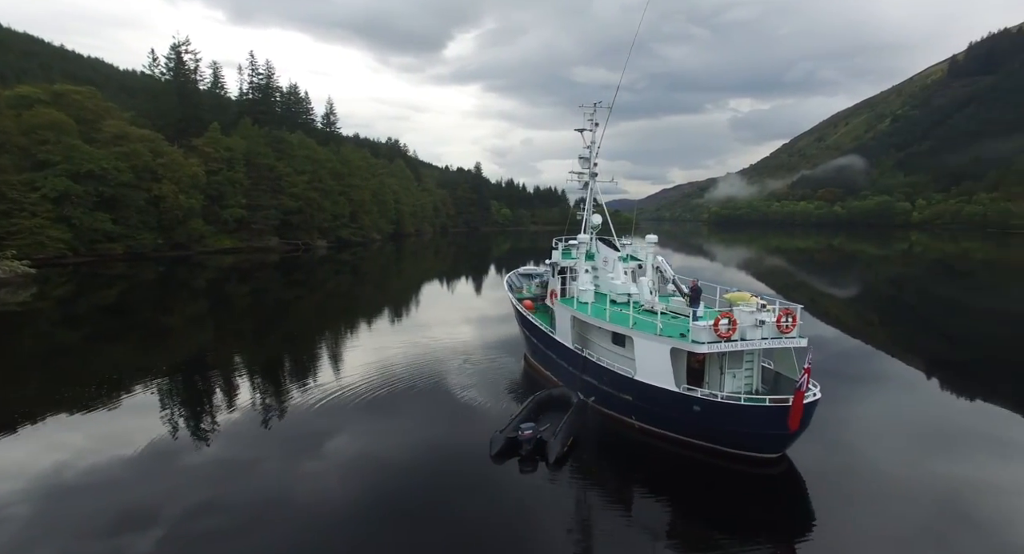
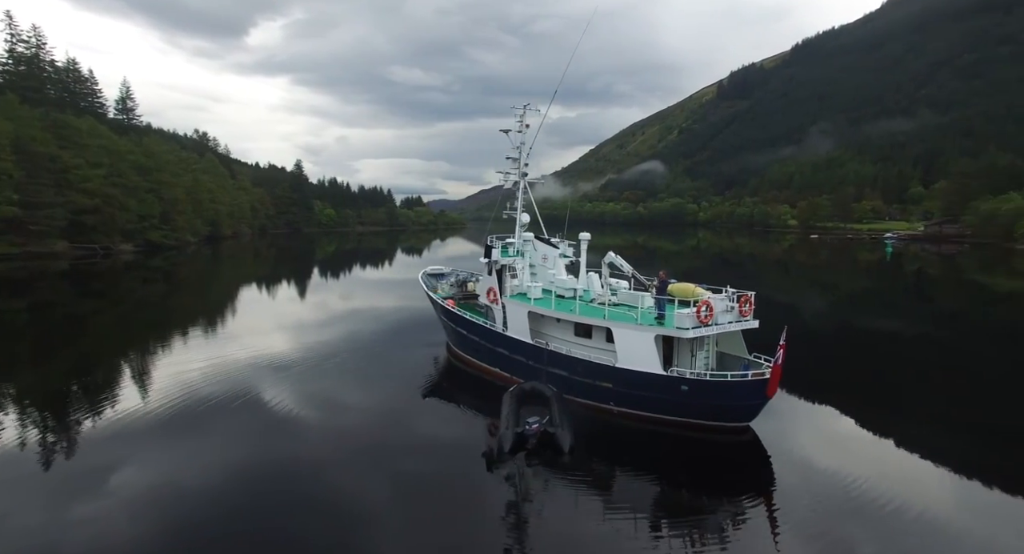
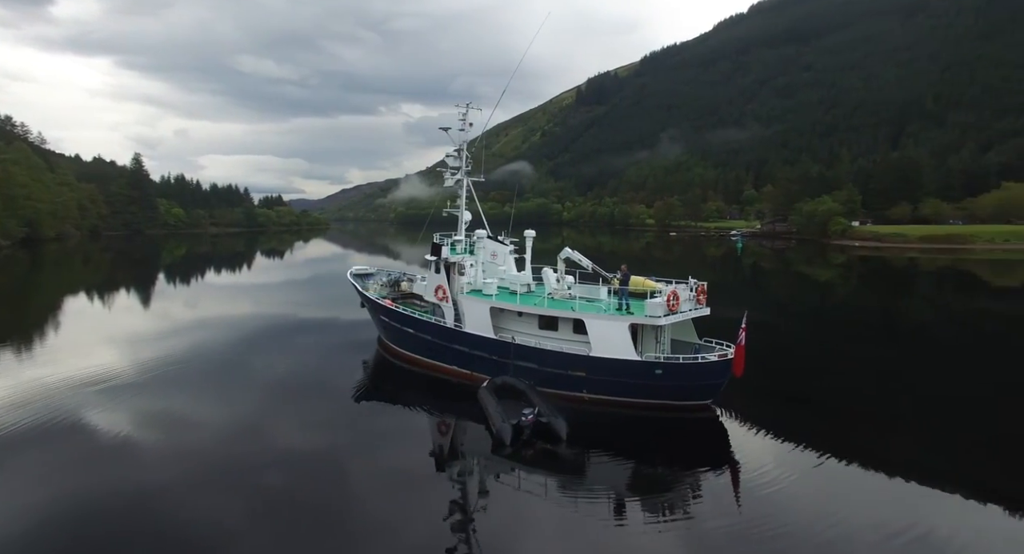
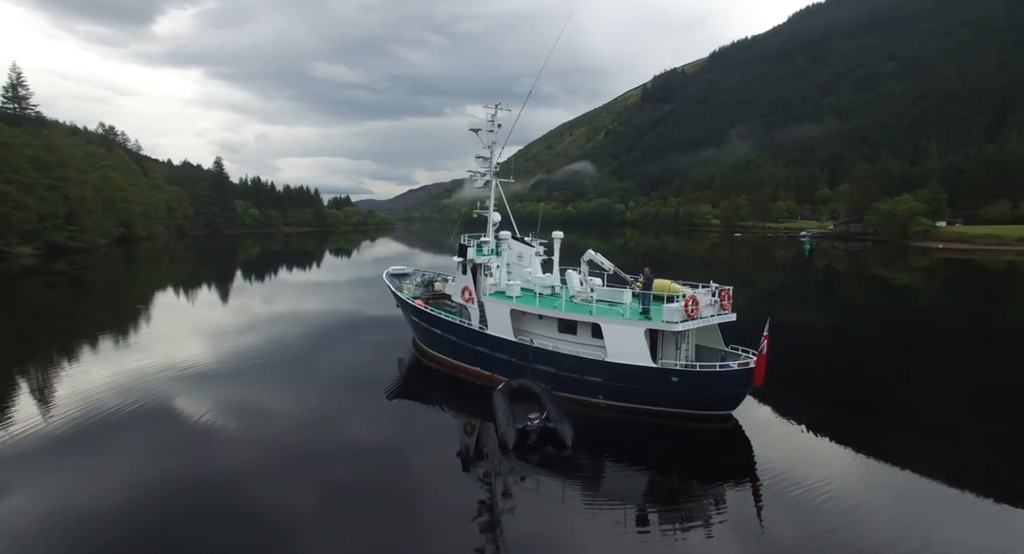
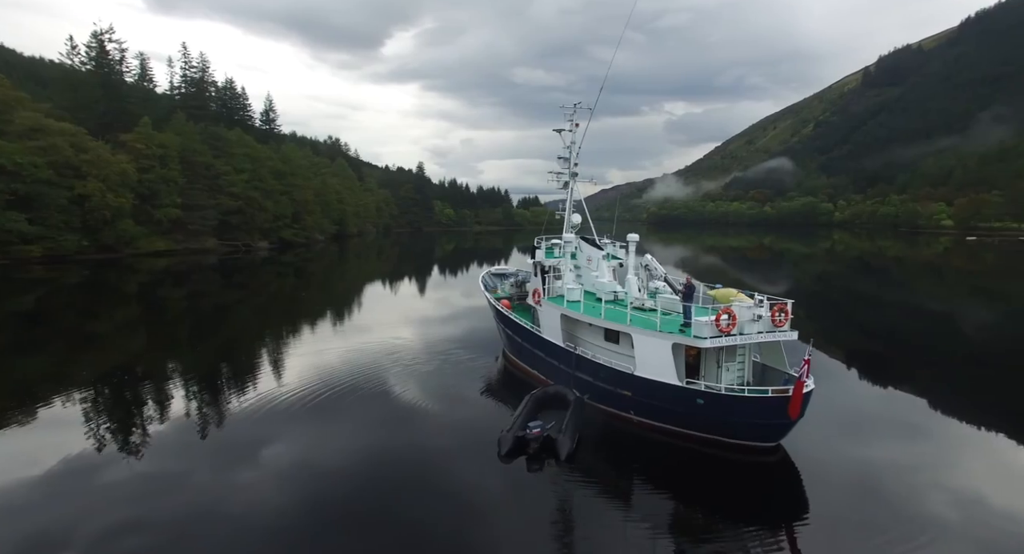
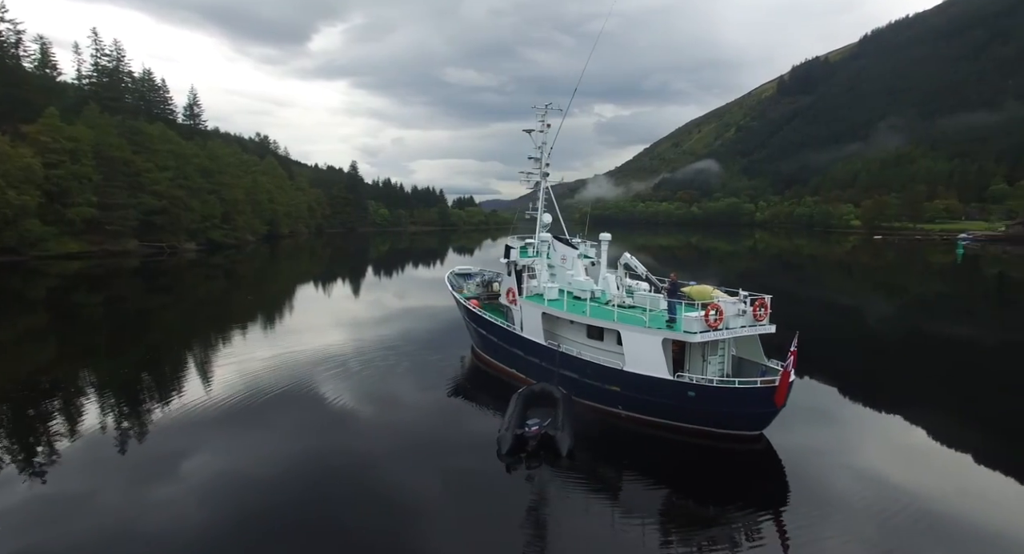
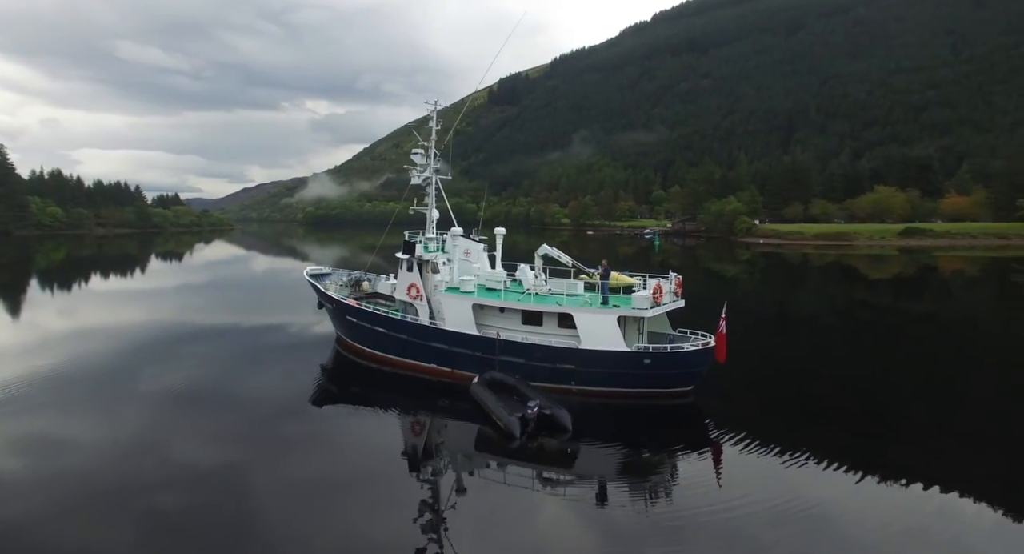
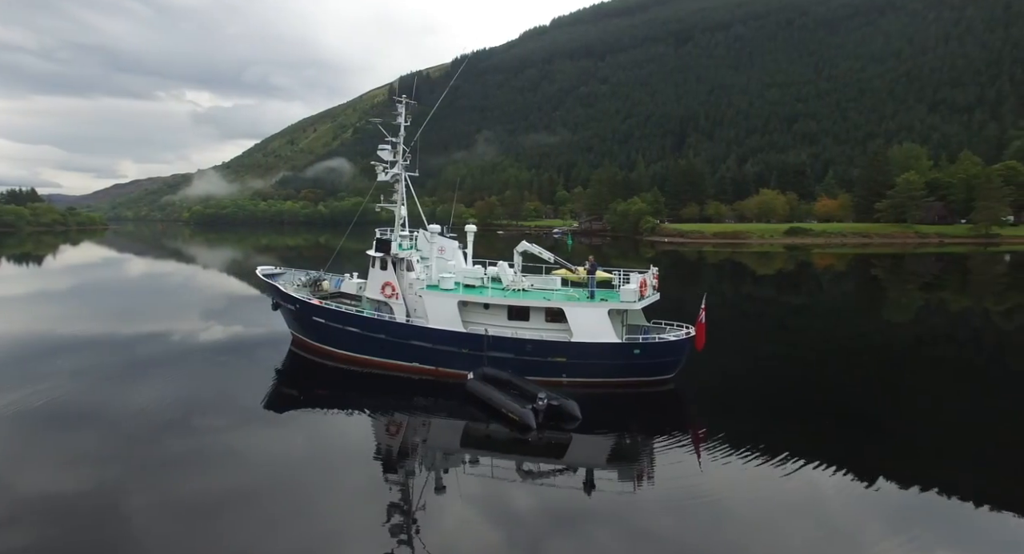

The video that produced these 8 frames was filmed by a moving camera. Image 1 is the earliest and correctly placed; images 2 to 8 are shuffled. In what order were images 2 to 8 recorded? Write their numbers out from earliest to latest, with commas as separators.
5, 6, 2, 4, 3, 7, 8
